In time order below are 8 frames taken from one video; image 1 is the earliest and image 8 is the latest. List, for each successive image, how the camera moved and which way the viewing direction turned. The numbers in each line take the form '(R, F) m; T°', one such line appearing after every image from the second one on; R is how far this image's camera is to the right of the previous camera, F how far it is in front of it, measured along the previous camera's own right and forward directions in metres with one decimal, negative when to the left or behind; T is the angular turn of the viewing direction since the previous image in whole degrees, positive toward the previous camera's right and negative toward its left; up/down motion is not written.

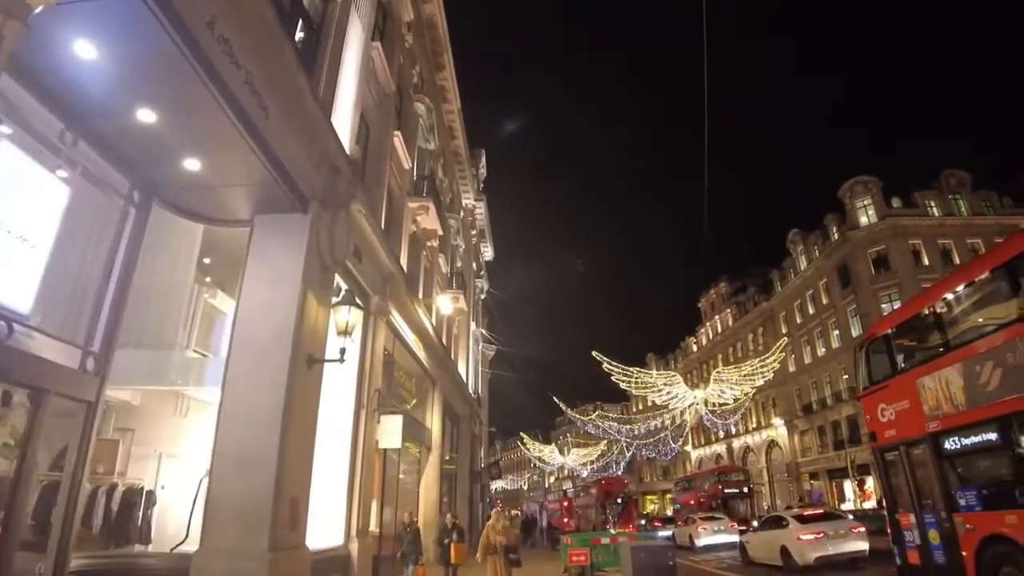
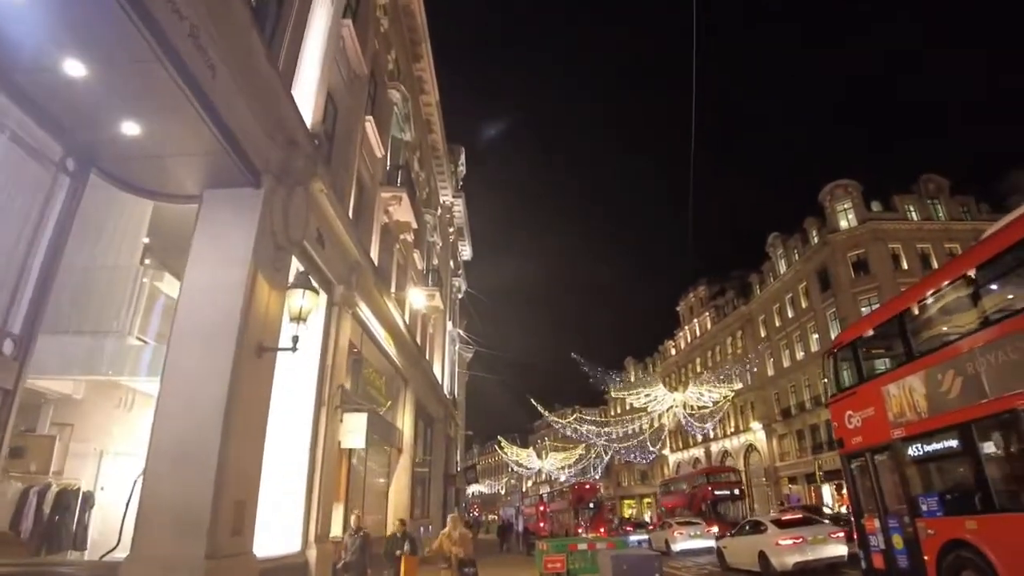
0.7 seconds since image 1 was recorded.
(+0.1, +0.7) m; +2°
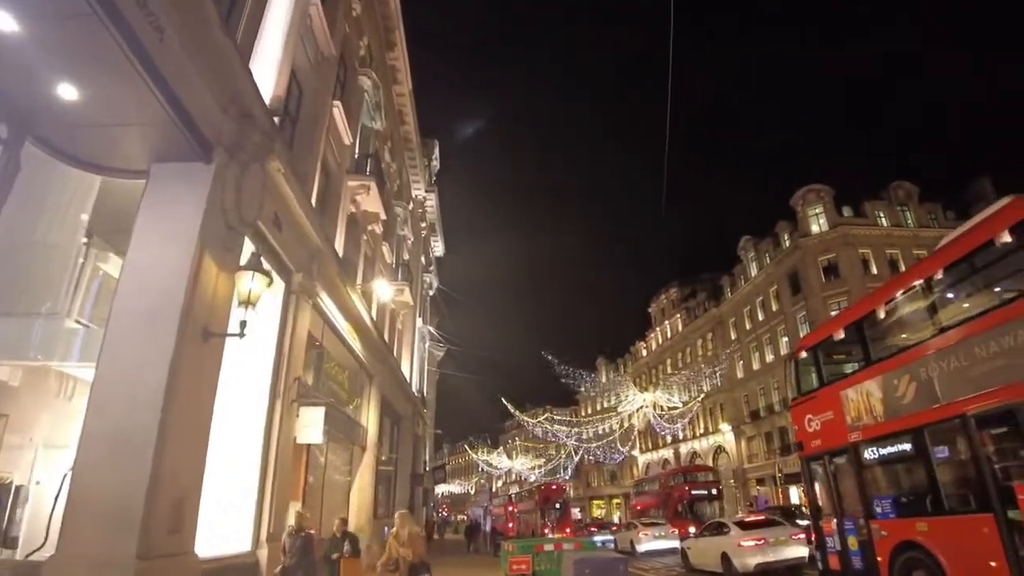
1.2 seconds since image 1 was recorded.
(+0.1, +0.4) m; +3°
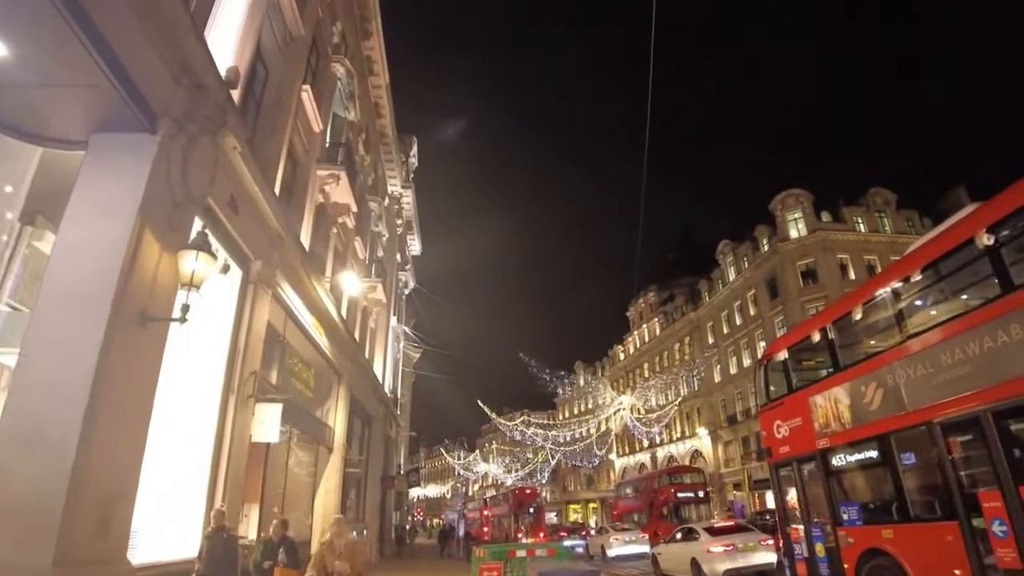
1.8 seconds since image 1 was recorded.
(+0.1, +0.5) m; +2°
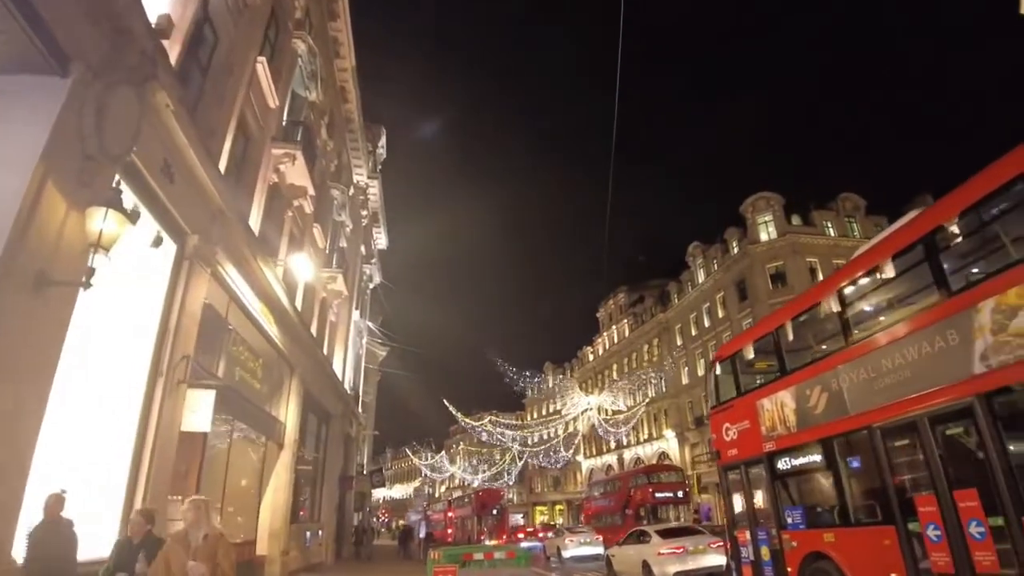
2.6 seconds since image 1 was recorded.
(+0.2, +0.6) m; +3°
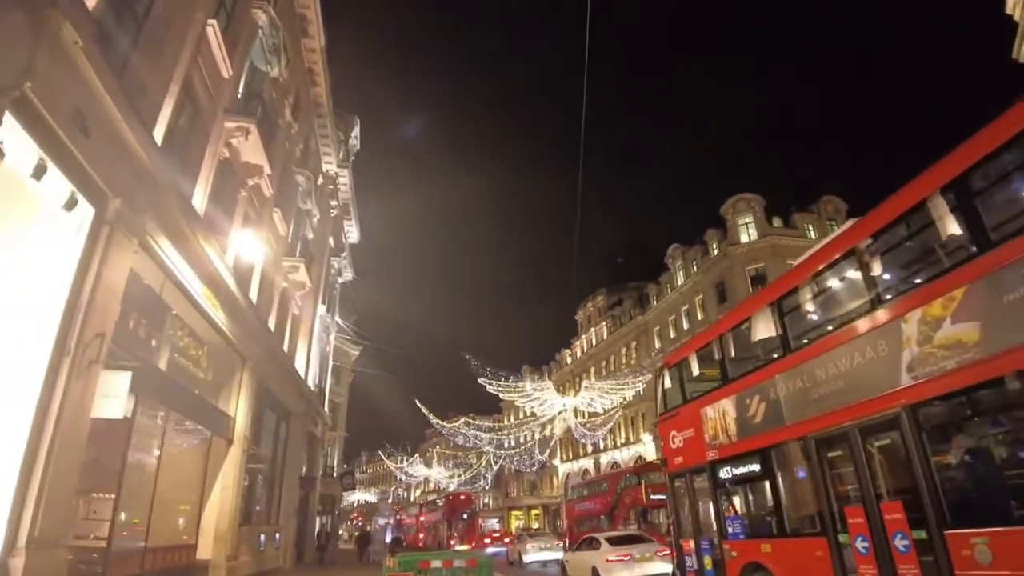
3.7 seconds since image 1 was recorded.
(+0.3, +0.9) m; +2°
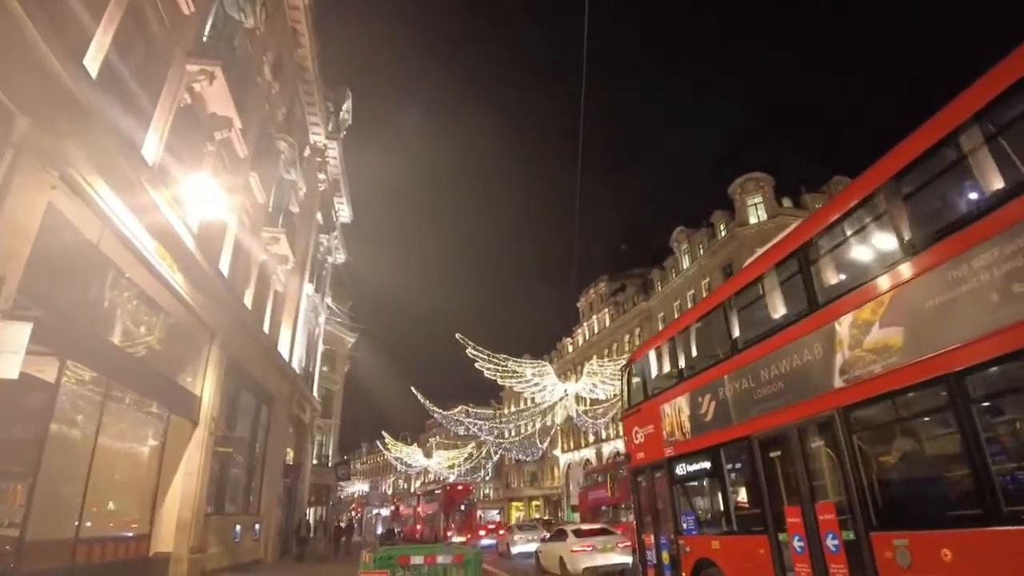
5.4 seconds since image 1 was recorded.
(+0.1, +1.4) m; 0°
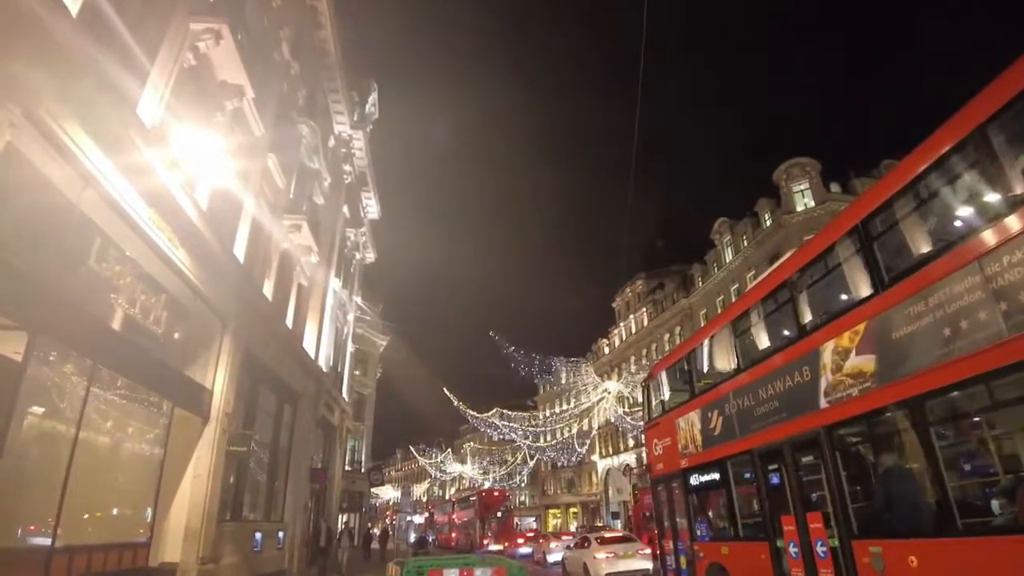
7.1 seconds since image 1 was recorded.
(-0.2, +1.5) m; -3°
